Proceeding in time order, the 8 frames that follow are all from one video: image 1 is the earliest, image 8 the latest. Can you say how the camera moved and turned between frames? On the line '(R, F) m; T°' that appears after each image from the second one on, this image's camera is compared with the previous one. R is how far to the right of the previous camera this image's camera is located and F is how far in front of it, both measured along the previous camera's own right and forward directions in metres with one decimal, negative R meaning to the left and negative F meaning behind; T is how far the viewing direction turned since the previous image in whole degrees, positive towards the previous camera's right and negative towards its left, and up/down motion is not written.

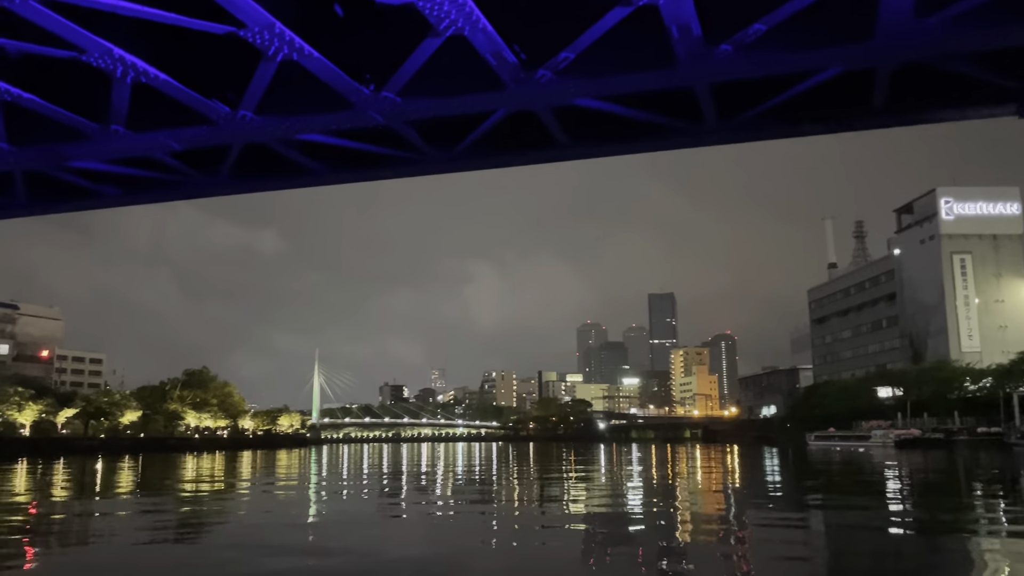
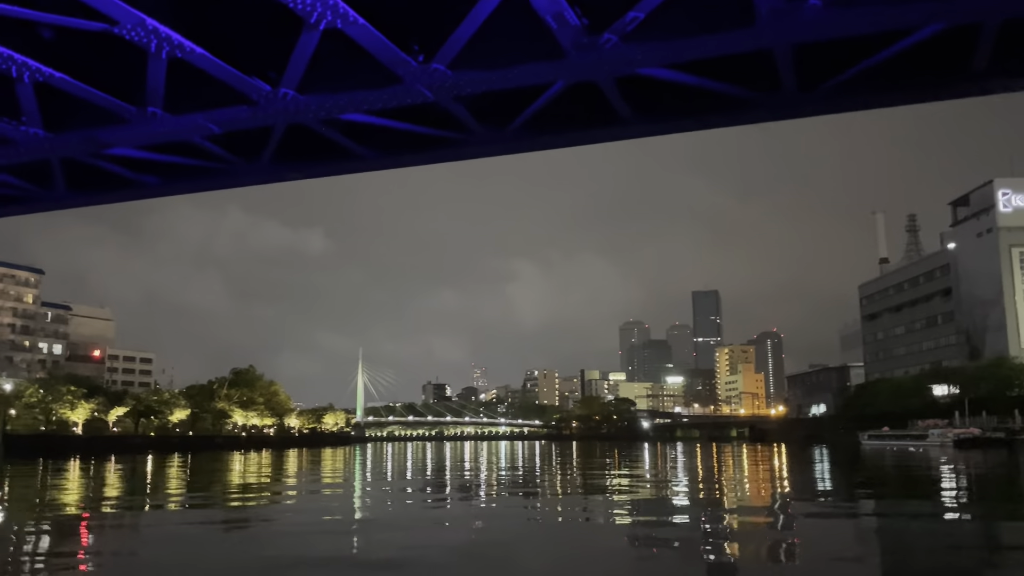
(-0.1, +0.4) m; -3°
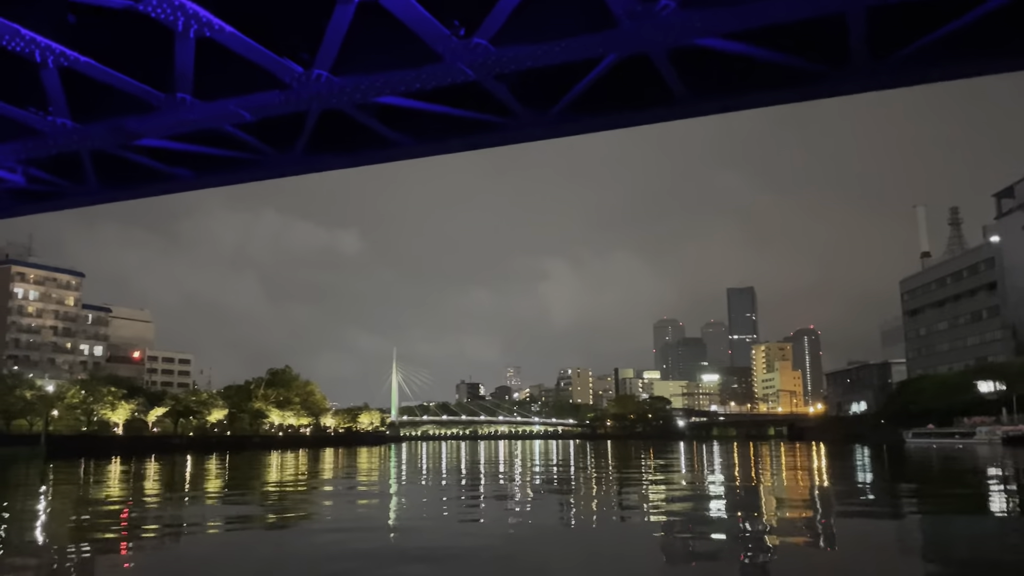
(-0.1, +0.3) m; -2°
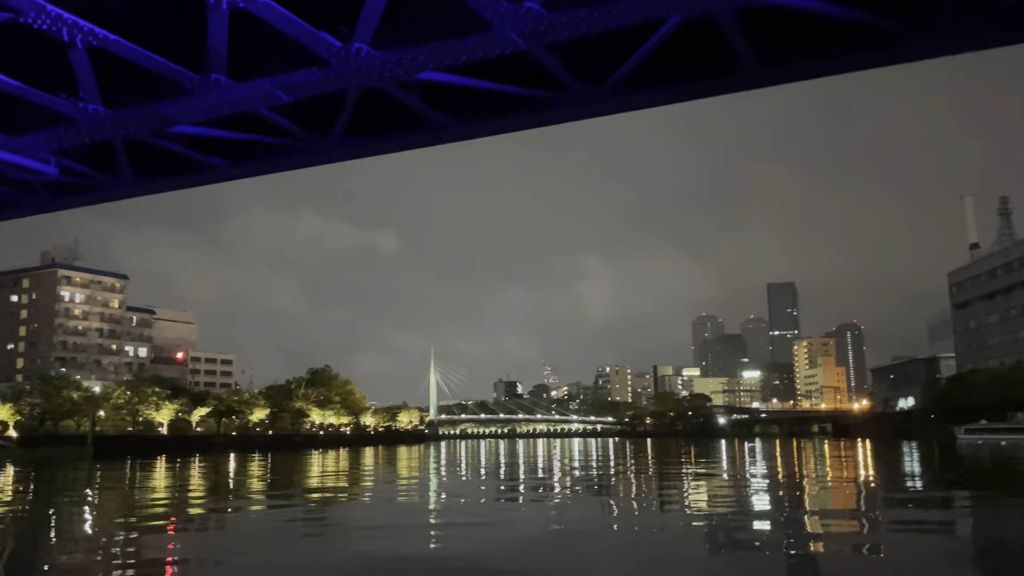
(-0.1, +0.4) m; -2°
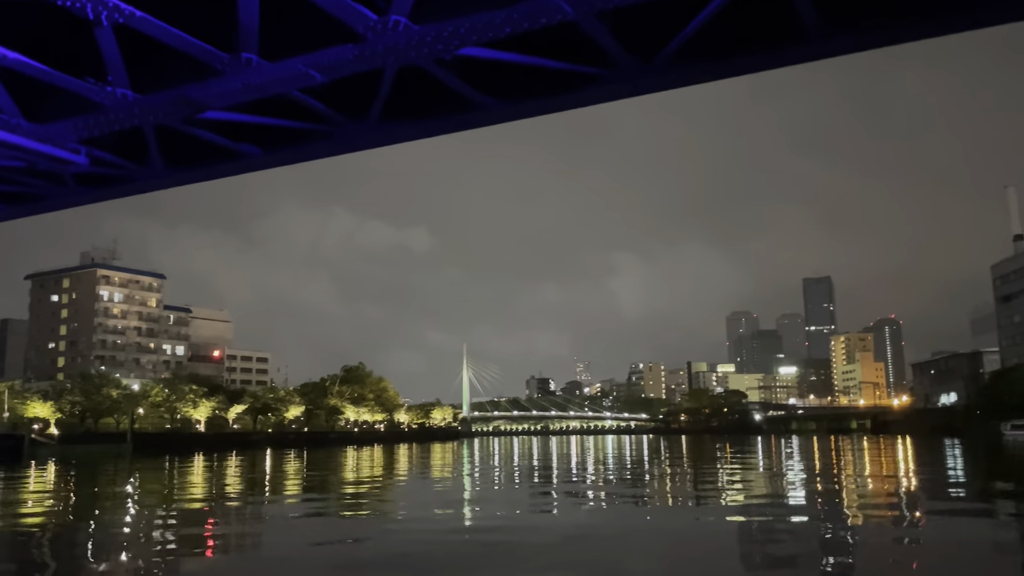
(-0.1, +0.3) m; -2°
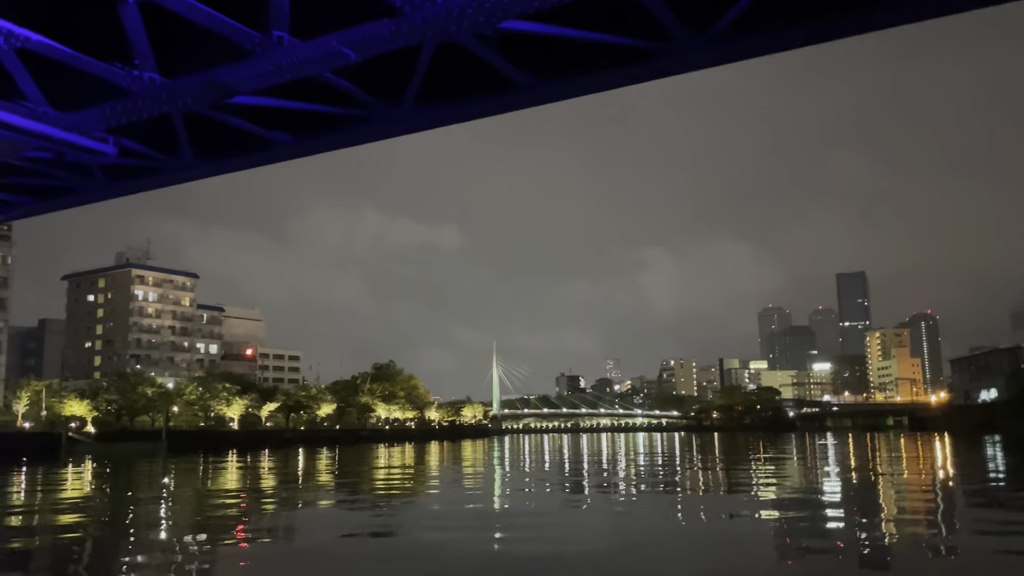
(-0.1, +0.3) m; -2°
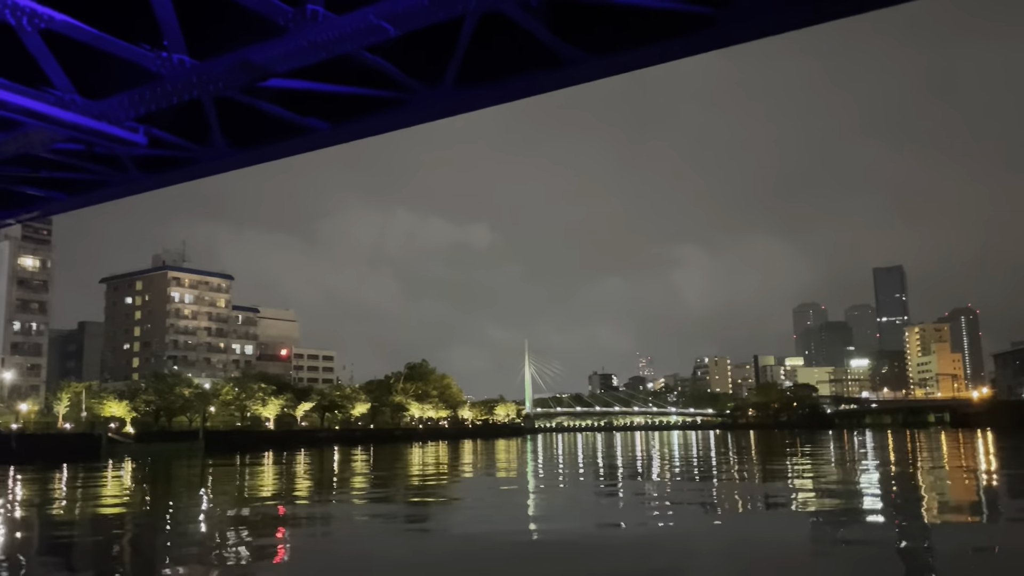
(-0.1, +0.3) m; -2°
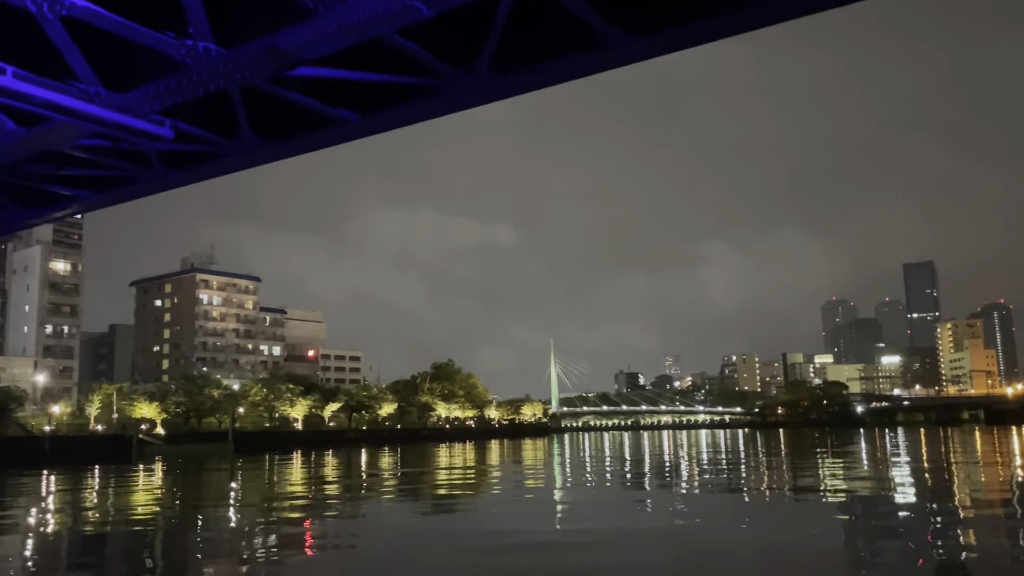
(-0.1, +0.2) m; -2°
